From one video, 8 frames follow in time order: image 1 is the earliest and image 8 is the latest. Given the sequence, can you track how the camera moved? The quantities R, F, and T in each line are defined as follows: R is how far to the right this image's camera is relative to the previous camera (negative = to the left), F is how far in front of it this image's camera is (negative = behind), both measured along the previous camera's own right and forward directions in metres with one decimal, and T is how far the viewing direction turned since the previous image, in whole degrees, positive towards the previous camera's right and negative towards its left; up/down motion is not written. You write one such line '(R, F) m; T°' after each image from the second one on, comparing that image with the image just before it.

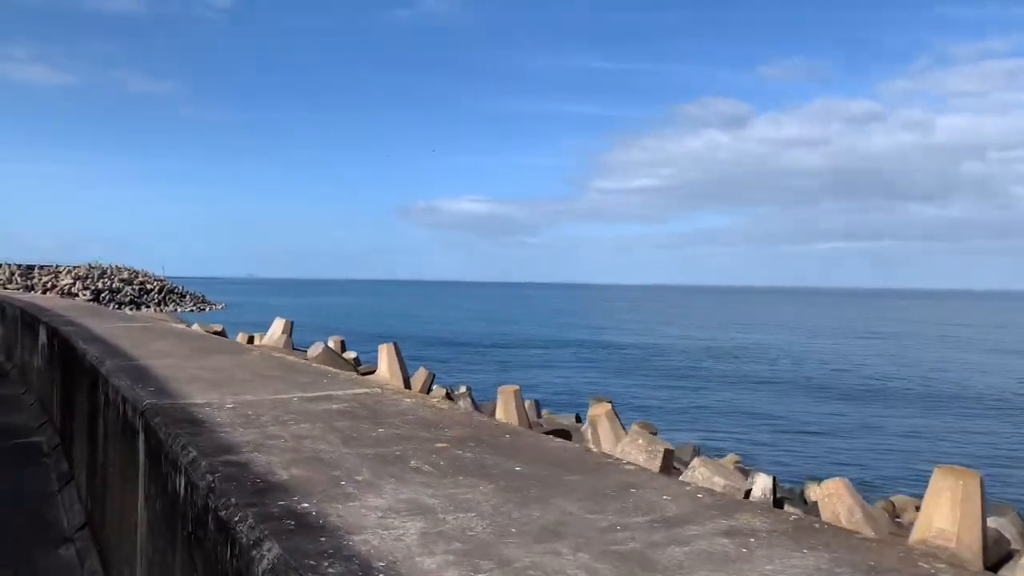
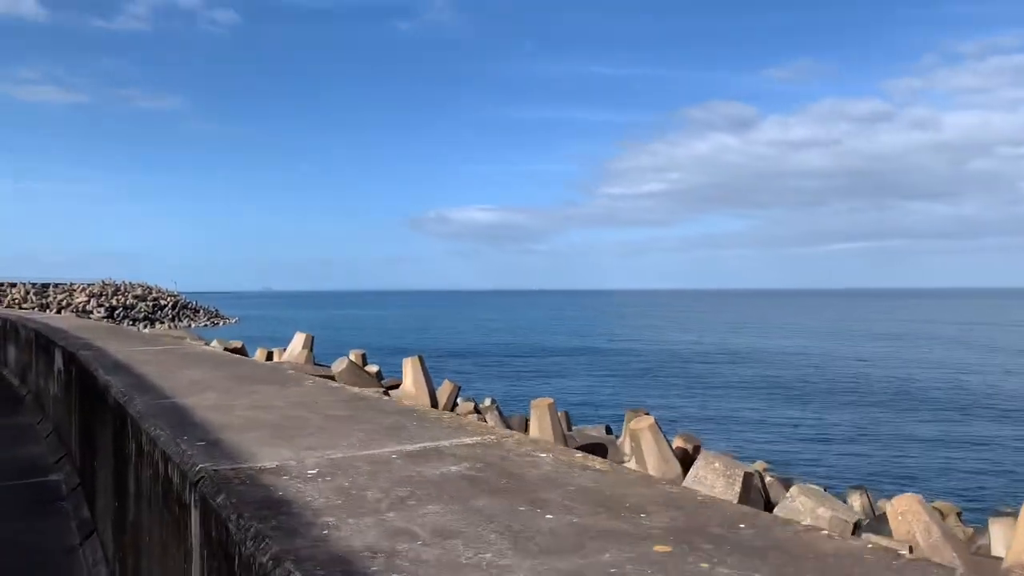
(-0.2, +0.4) m; -1°
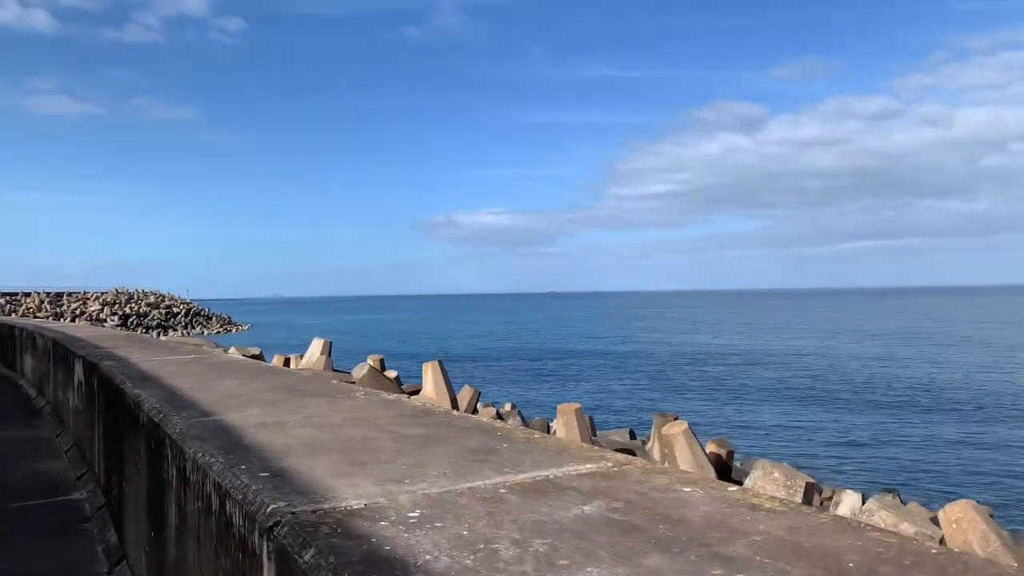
(-0.2, +0.2) m; -1°
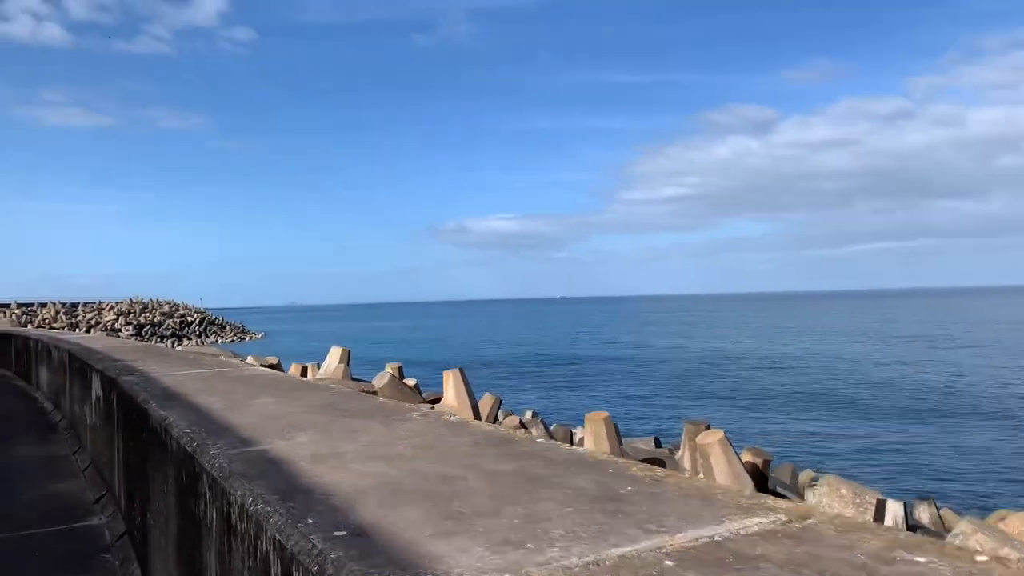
(-0.1, +0.3) m; -1°
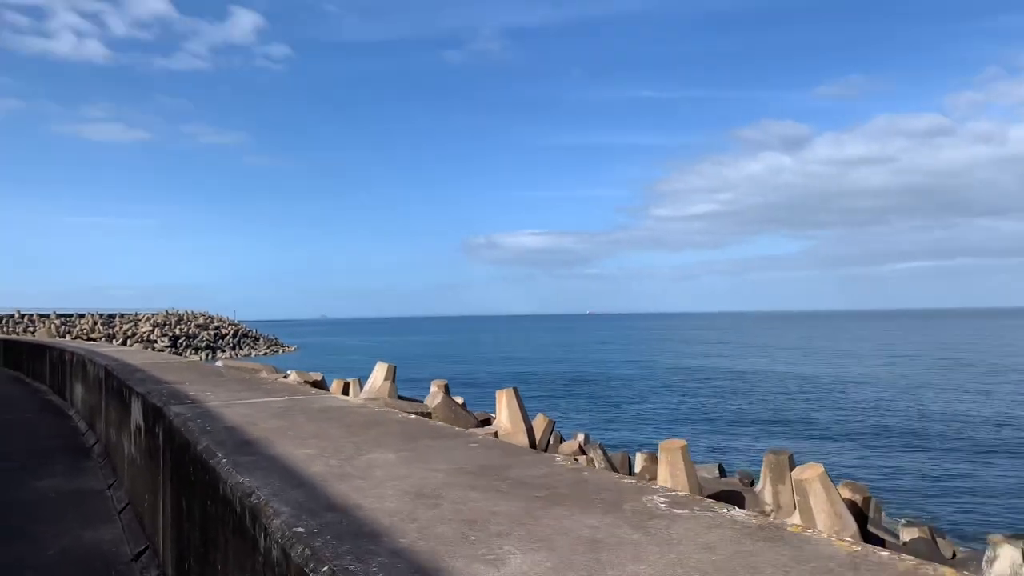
(-0.4, +0.7) m; -2°
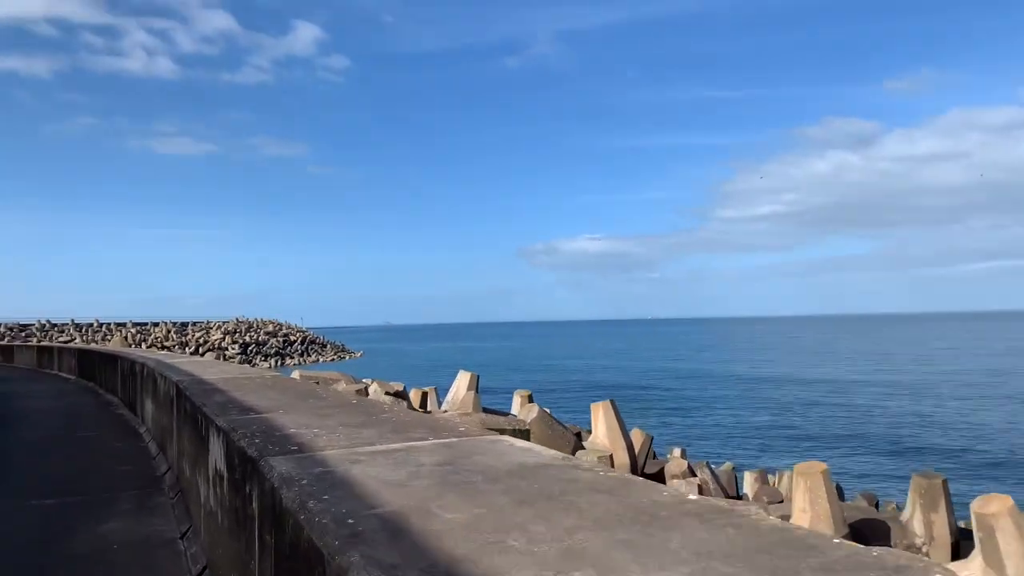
(-0.4, +0.9) m; -4°
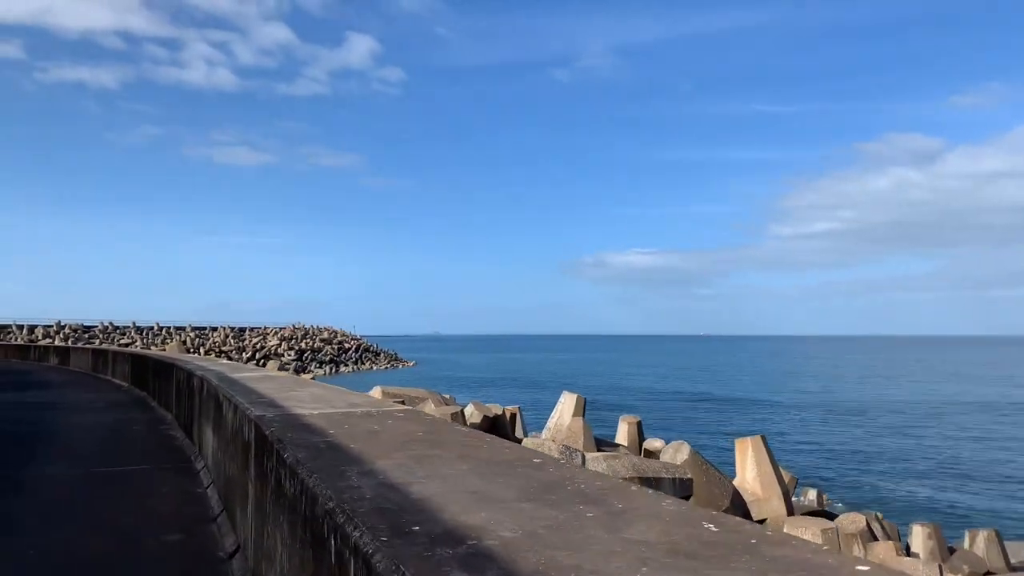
(-0.8, +1.7) m; -3°
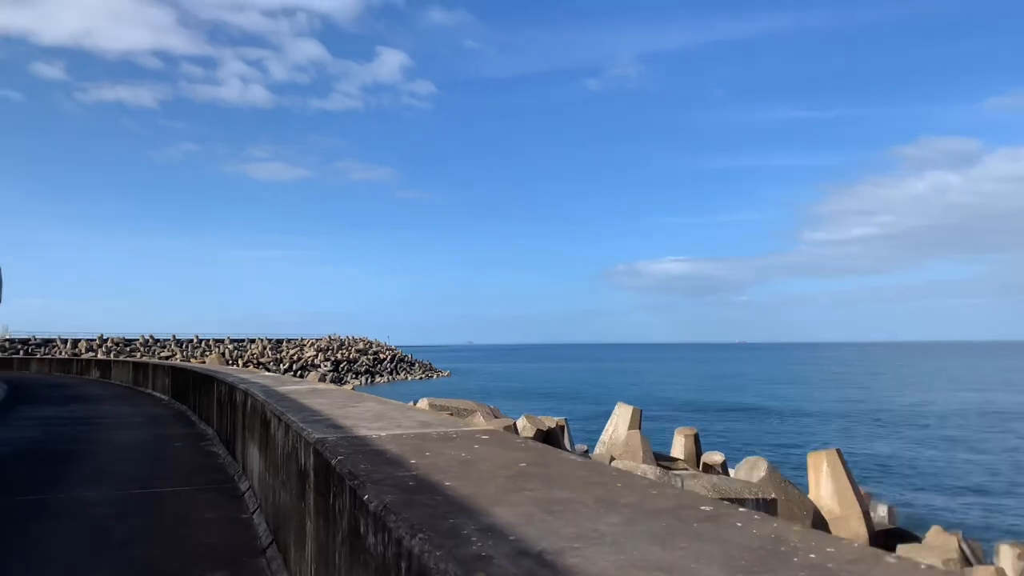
(-0.2, +0.4) m; -2°
